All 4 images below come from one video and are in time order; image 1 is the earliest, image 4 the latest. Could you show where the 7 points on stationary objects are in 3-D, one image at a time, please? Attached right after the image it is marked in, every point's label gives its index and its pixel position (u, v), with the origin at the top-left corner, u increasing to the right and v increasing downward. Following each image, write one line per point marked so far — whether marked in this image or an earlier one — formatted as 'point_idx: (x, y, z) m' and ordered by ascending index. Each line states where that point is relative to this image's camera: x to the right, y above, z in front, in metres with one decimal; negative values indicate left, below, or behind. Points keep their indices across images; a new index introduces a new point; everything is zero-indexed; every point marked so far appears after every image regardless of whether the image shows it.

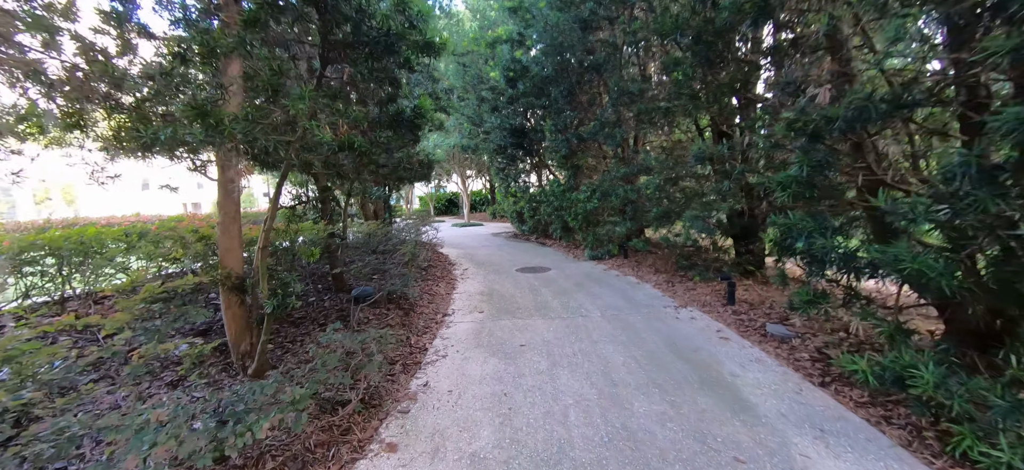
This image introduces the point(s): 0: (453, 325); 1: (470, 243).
0: (-0.7, -1.0, +4.4) m
1: (-1.2, -0.2, +11.2) m
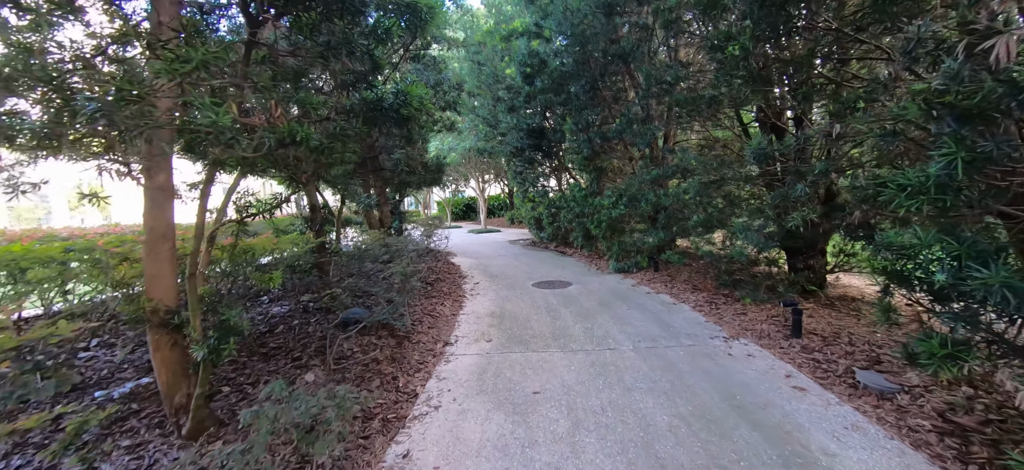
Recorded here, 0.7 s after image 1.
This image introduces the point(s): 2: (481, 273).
0: (-0.5, -1.1, +3.6) m
1: (-0.7, -0.4, +10.5) m
2: (-0.6, -0.7, +7.6) m
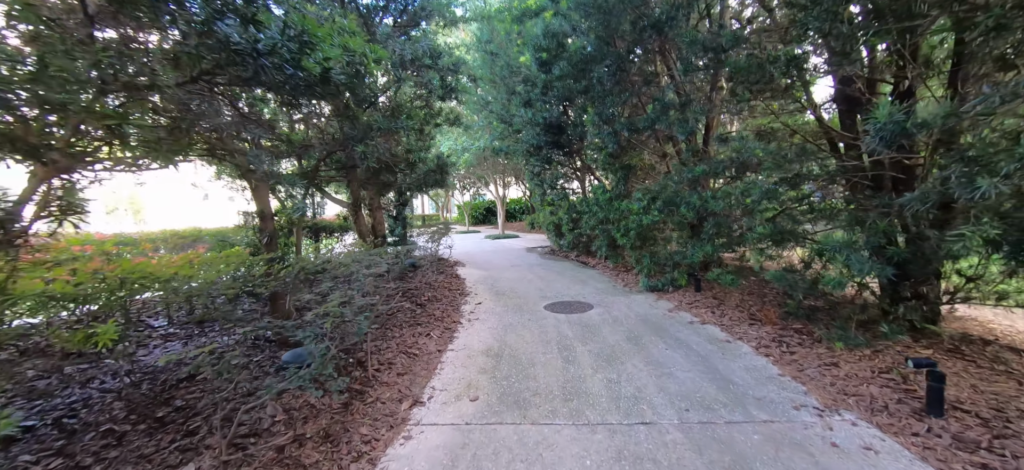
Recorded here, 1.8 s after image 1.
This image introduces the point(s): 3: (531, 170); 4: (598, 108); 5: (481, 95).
0: (-0.6, -1.3, +2.5) m
1: (-0.4, -0.6, +9.4) m
2: (-0.4, -0.9, +6.6) m
3: (+0.5, +1.7, +10.6) m
4: (+1.4, +2.1, +6.6) m
5: (-0.9, +3.9, +11.0) m
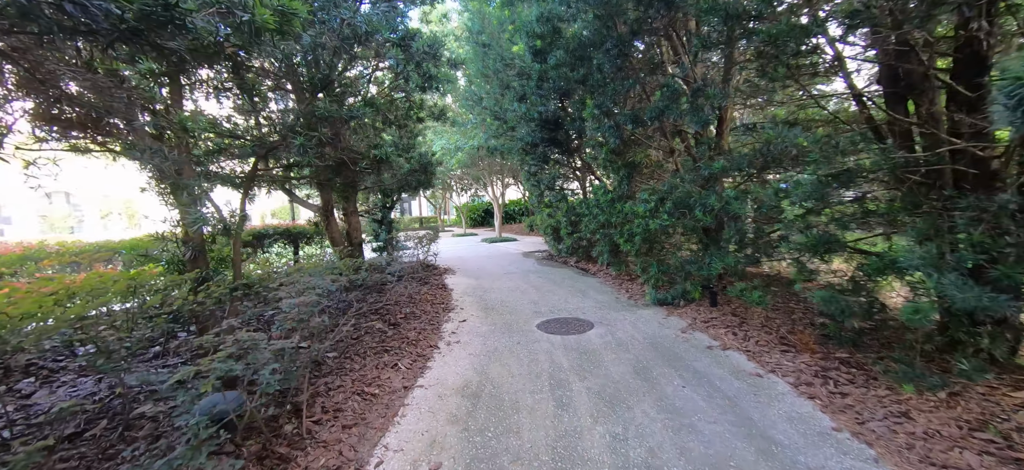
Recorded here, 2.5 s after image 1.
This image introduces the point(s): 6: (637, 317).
0: (-0.8, -1.4, +1.8) m
1: (-0.5, -0.7, +8.7) m
2: (-0.6, -1.0, +5.9) m
3: (+0.4, +1.6, +9.9) m
4: (+1.3, +2.0, +5.9) m
5: (-1.0, +3.8, +10.3) m
6: (+1.5, -1.0, +4.9) m
